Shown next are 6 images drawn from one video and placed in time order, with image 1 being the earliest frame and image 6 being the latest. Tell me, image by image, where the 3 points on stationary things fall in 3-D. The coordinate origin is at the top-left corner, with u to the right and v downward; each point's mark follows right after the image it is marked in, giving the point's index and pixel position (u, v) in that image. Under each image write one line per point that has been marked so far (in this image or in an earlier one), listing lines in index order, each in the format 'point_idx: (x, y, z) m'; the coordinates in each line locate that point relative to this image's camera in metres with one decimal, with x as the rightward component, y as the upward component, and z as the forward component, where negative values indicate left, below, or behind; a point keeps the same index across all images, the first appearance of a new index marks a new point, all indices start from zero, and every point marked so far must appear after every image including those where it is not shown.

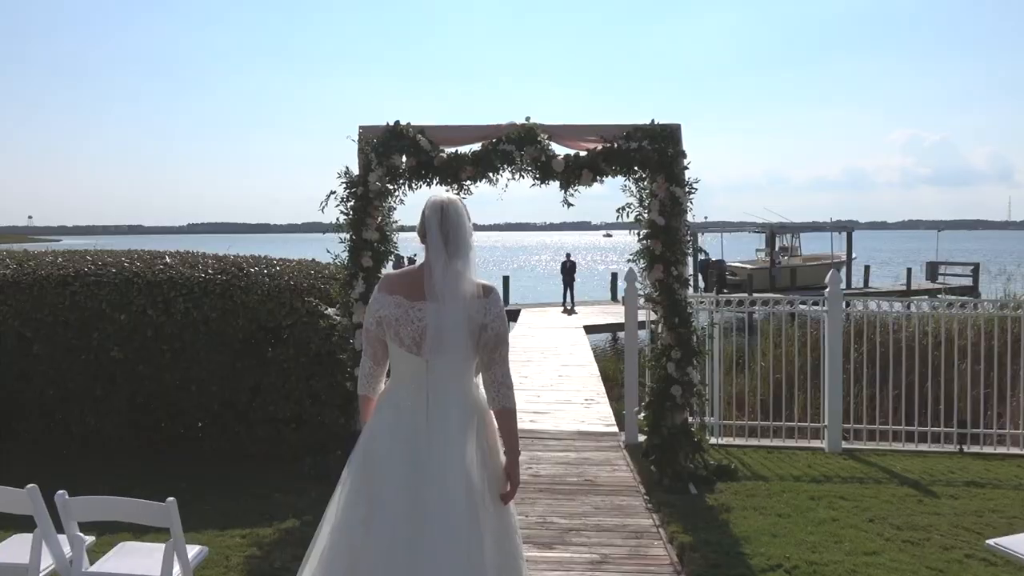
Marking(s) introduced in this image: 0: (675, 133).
0: (+1.2, +1.1, +6.3) m
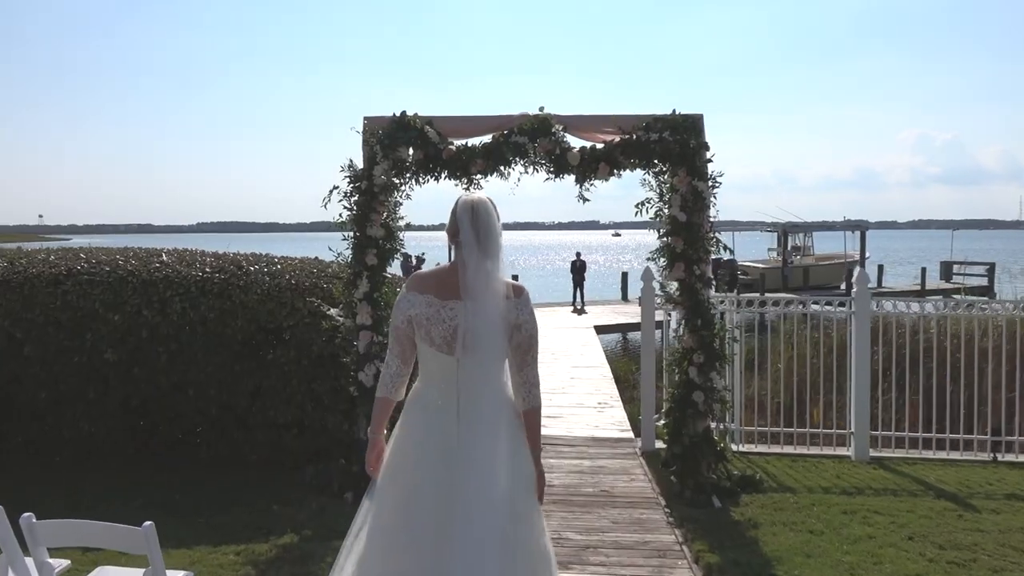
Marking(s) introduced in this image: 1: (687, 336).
0: (+1.3, +1.1, +5.9) m
1: (+1.2, -0.3, +6.1) m
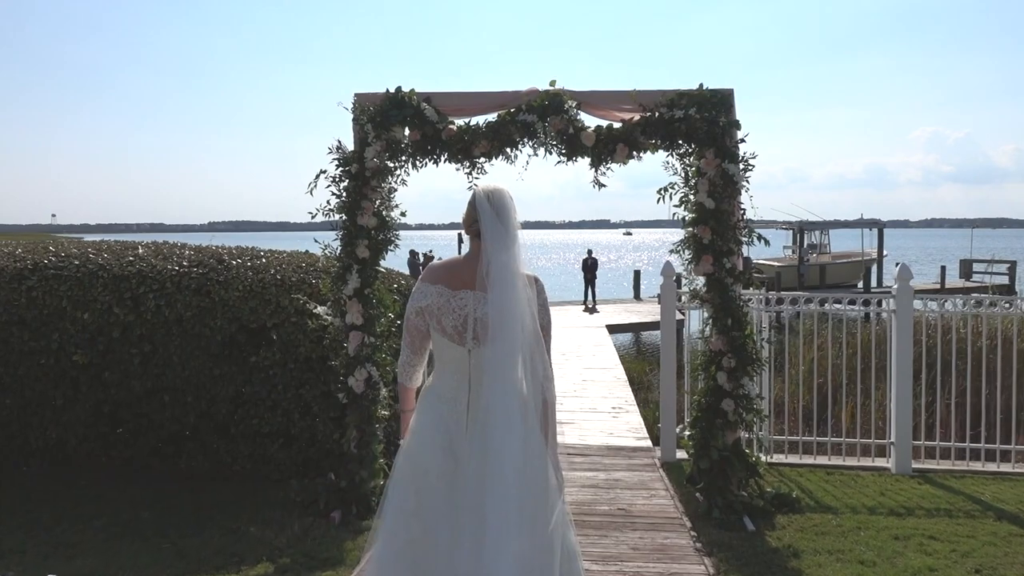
0: (+1.3, +1.1, +5.3) m
1: (+1.3, -0.3, +5.4) m
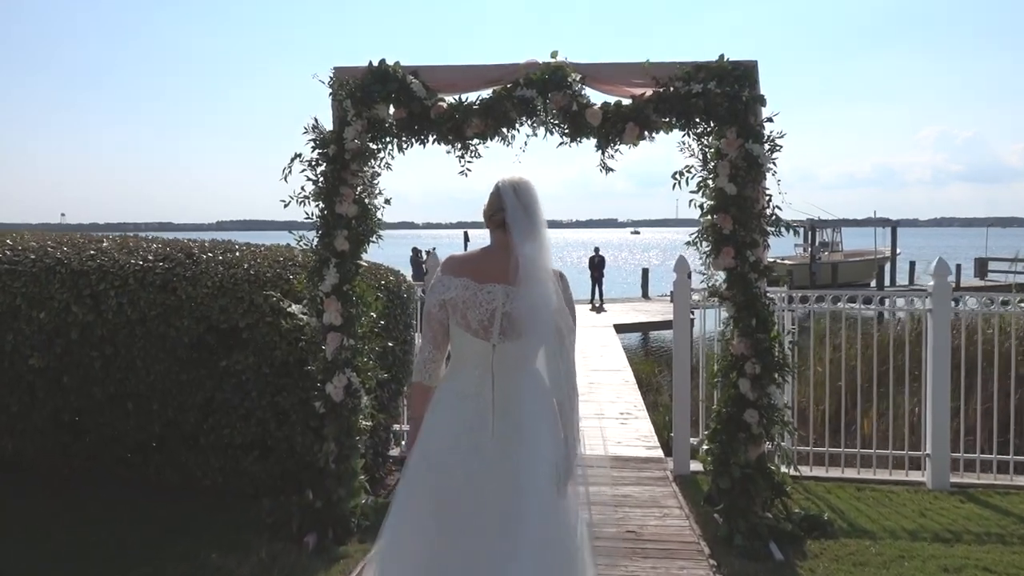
0: (+1.3, +1.2, +4.7) m
1: (+1.3, -0.3, +4.8) m
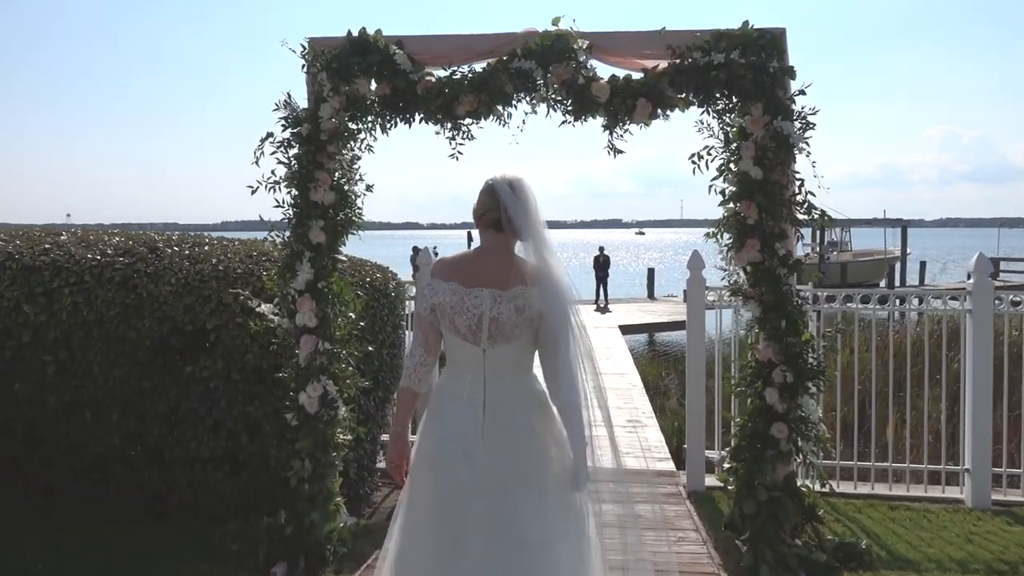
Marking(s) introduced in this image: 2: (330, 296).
0: (+1.3, +1.2, +4.1) m
1: (+1.2, -0.3, +4.3) m
2: (-0.9, 0.0, +4.5) m
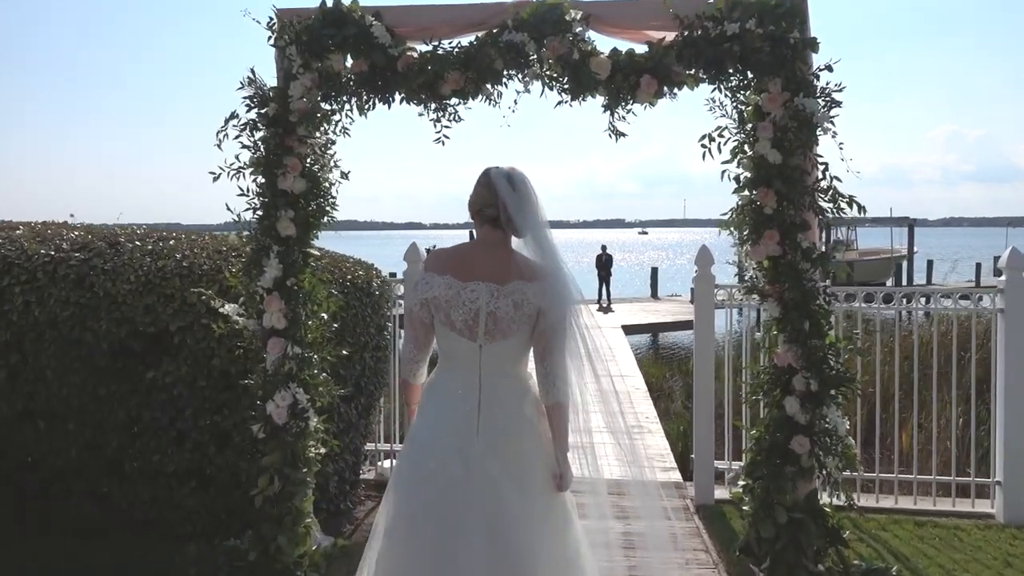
0: (+1.2, +1.2, +3.7) m
1: (+1.2, -0.3, +3.8) m
2: (-1.0, 0.0, +4.0) m
